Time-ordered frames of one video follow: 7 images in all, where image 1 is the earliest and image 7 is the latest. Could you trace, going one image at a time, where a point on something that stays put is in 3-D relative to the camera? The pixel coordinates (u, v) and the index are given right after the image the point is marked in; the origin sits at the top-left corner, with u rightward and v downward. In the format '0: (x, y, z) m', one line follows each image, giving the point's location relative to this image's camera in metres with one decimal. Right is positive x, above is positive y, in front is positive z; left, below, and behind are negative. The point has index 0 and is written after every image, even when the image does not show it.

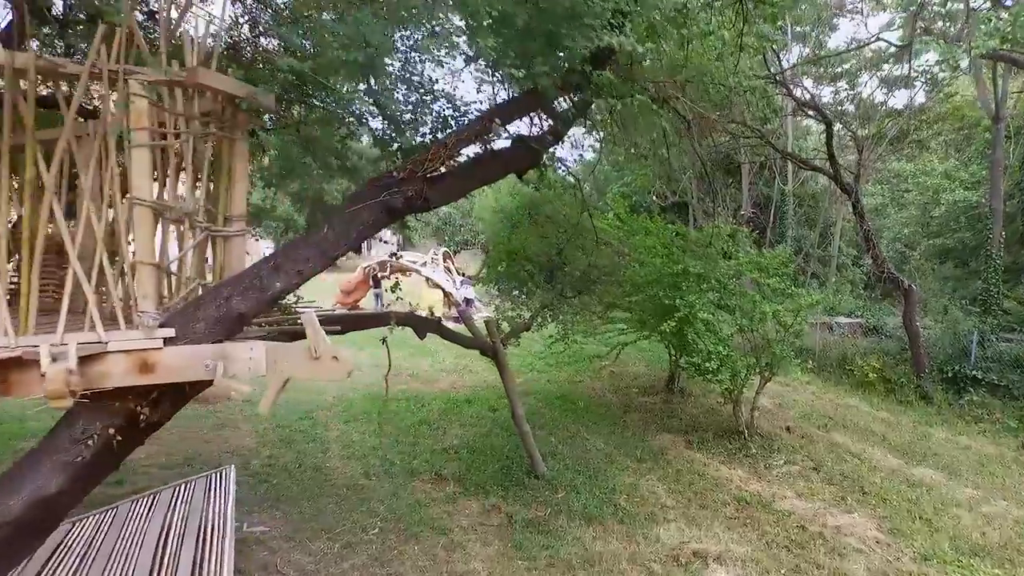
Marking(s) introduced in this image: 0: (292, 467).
0: (-2.2, -1.8, +6.5) m
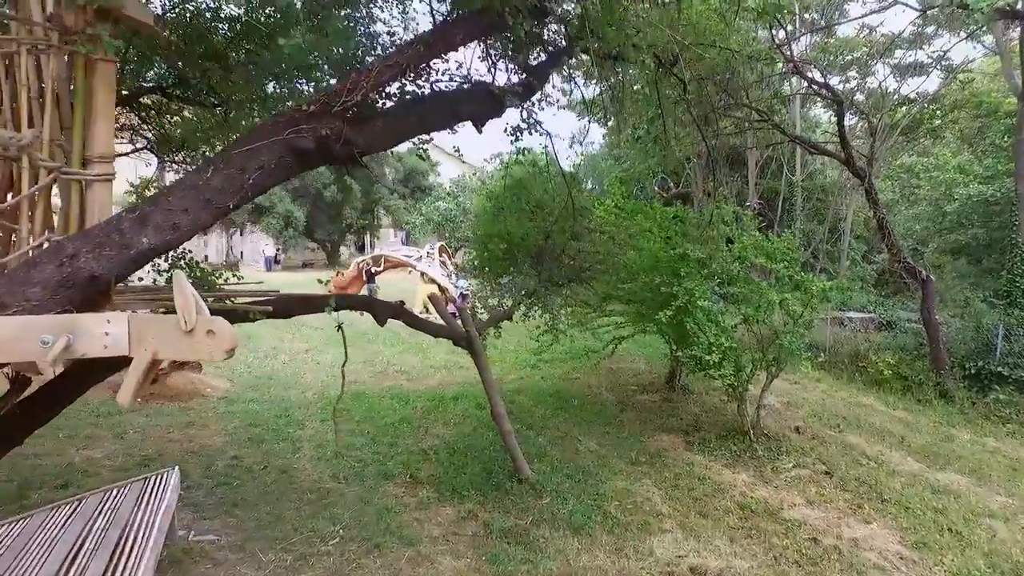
0: (-2.4, -1.7, +6.0) m
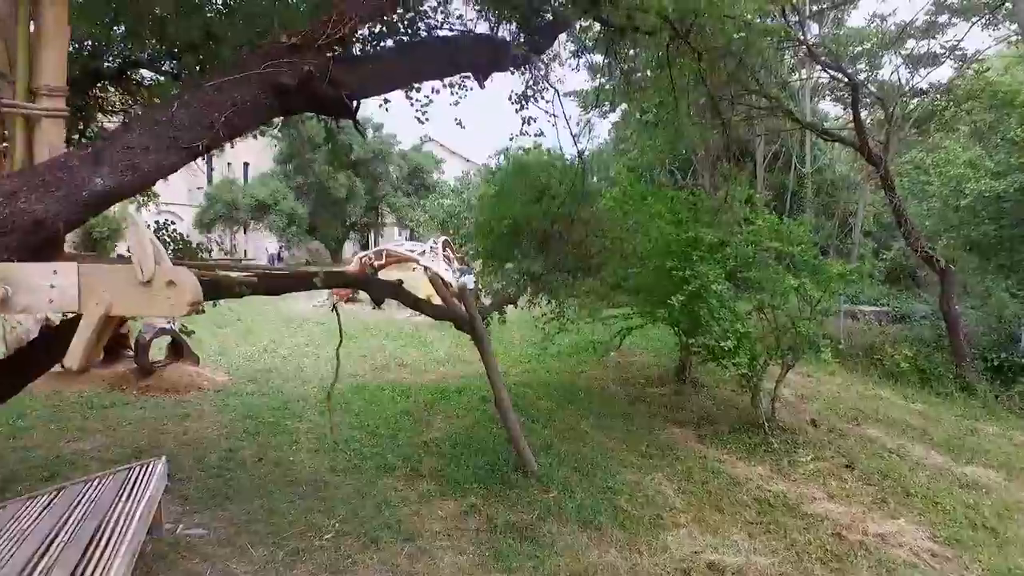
0: (-2.3, -1.6, +5.7) m
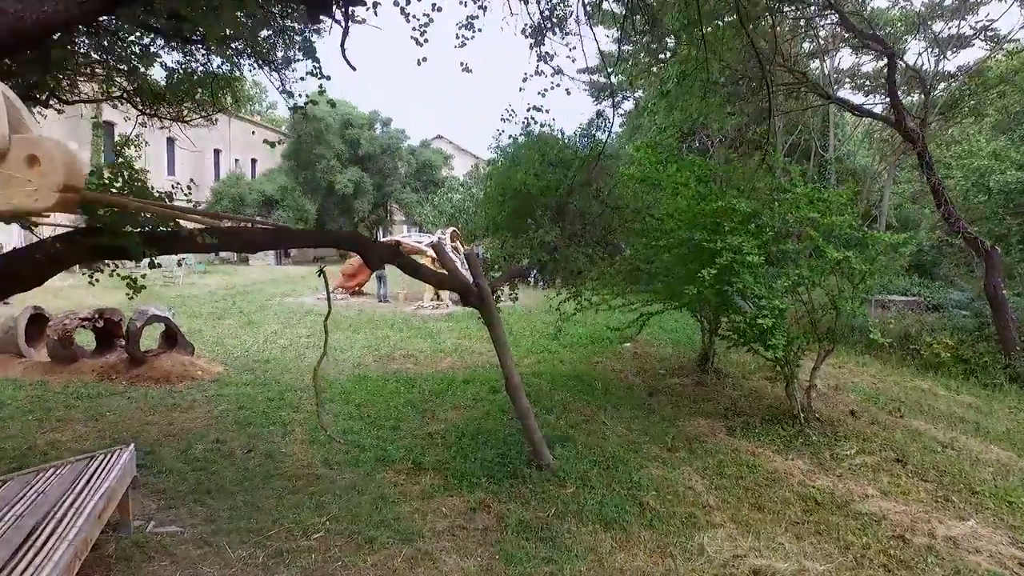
0: (-2.2, -1.4, +5.3) m
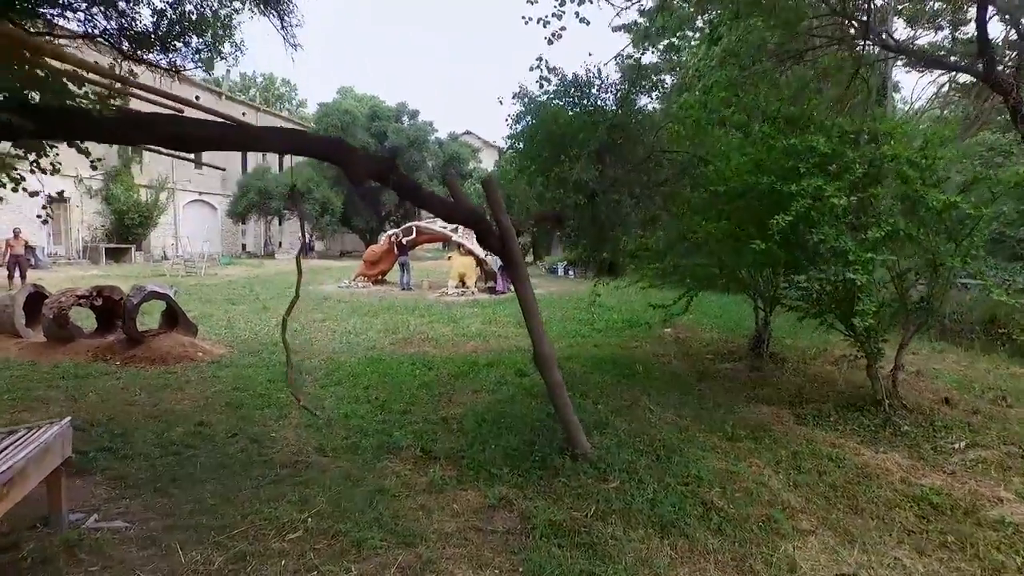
0: (-2.0, -1.1, +4.5) m
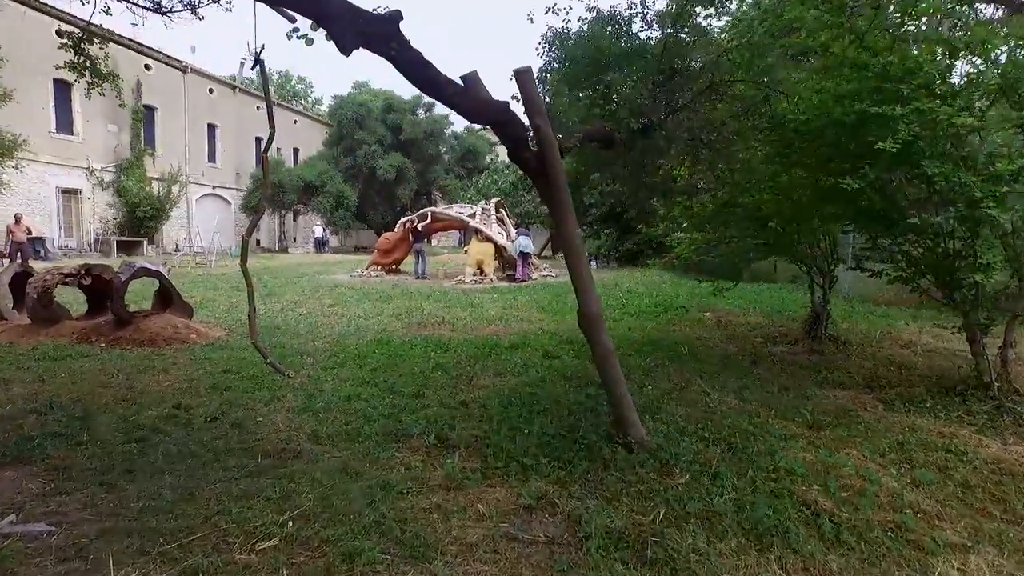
0: (-1.9, -0.8, +3.8) m
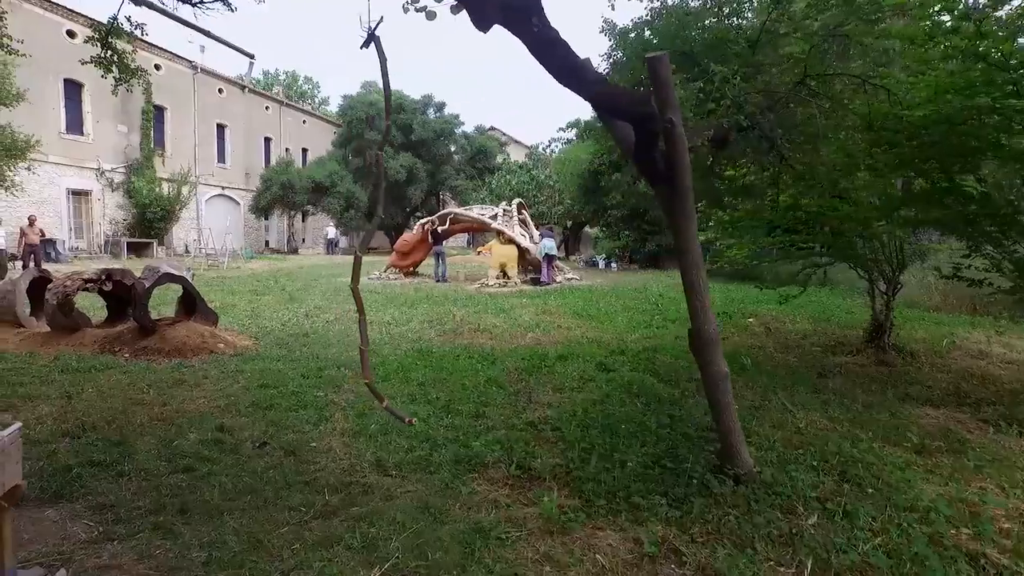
0: (-1.4, -0.9, +3.5) m
